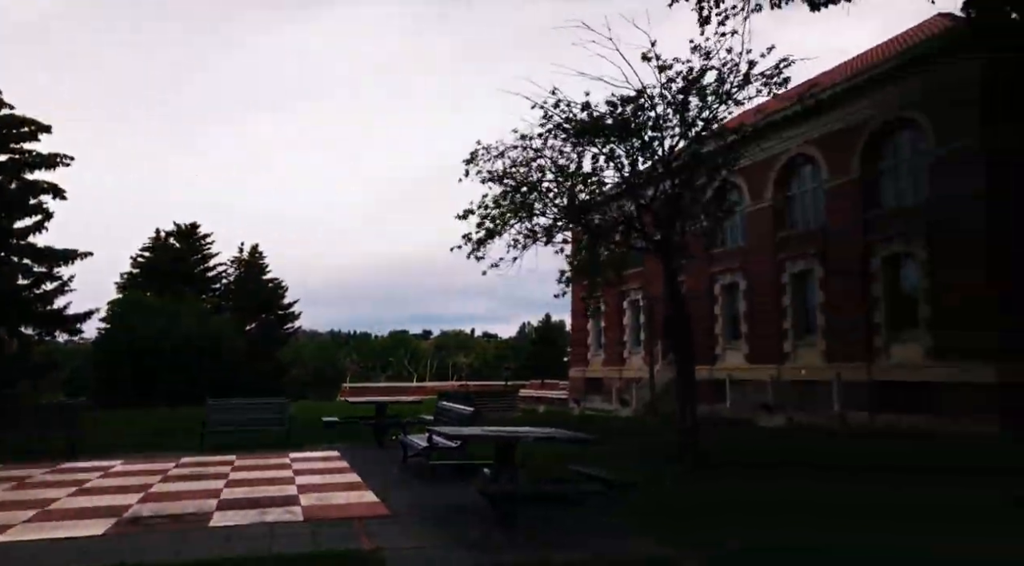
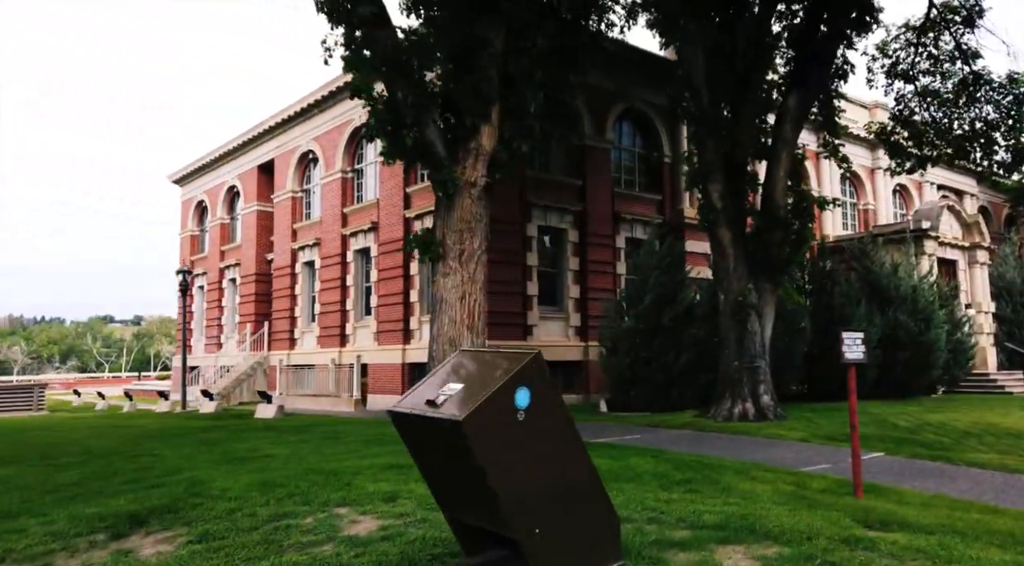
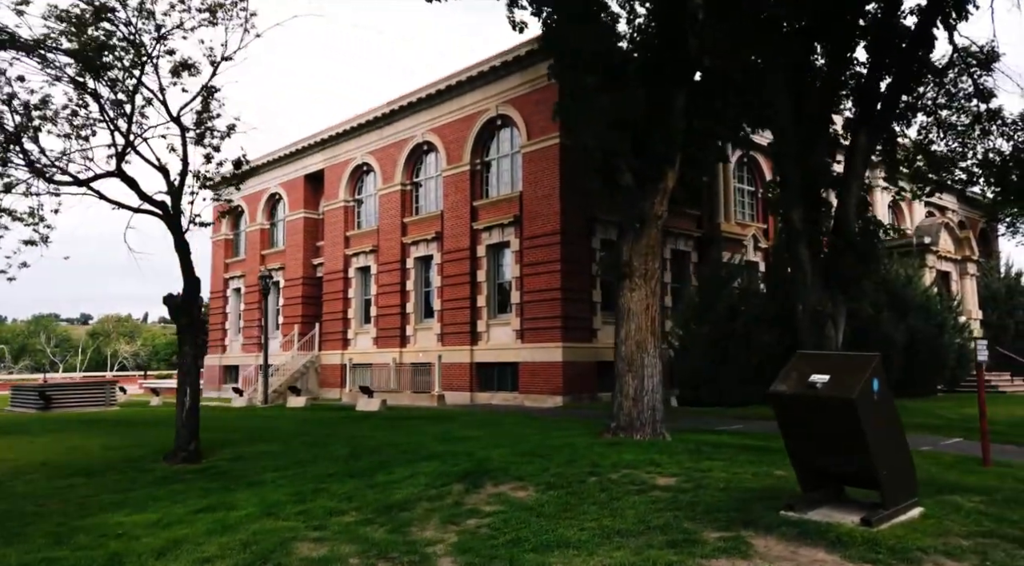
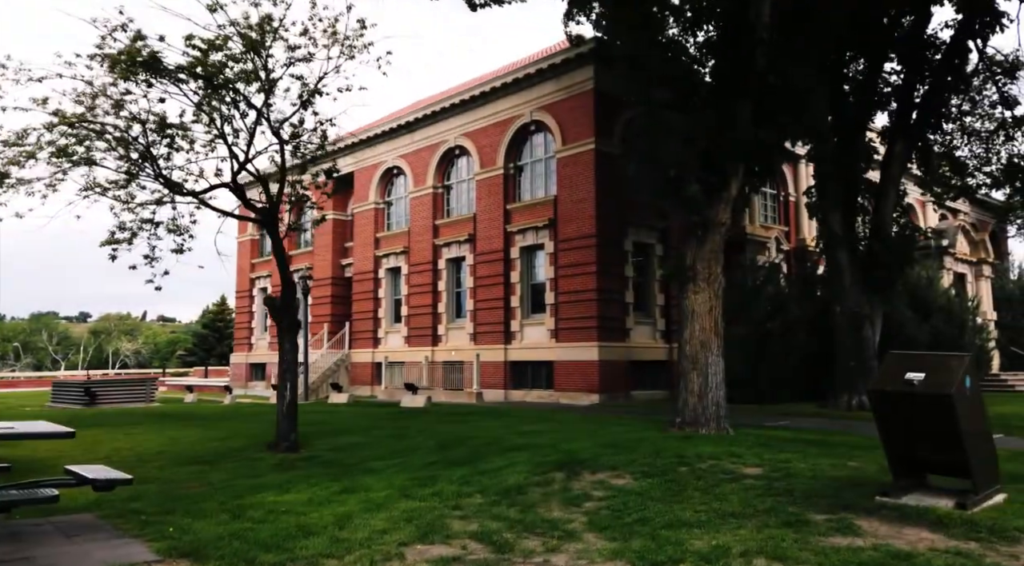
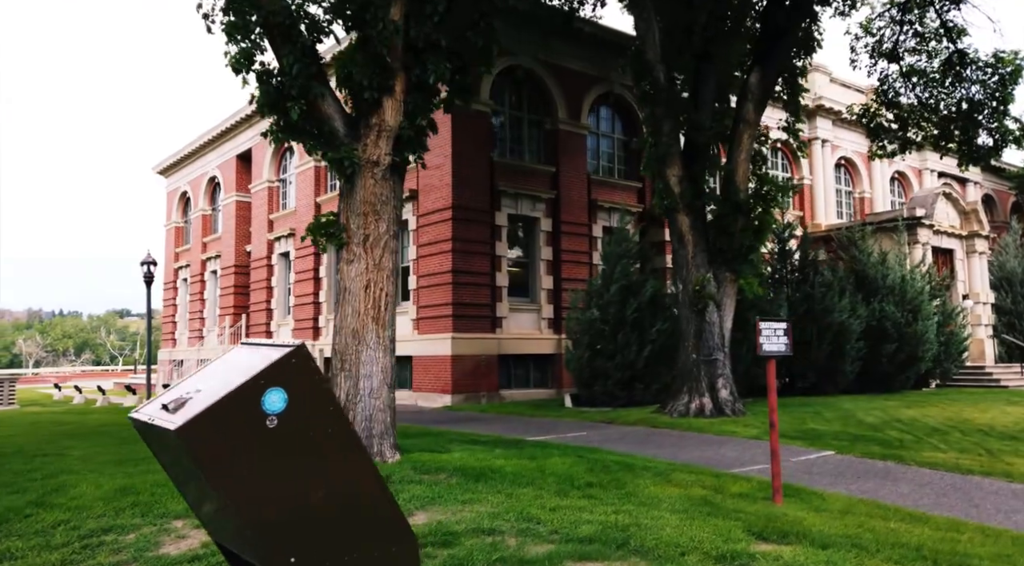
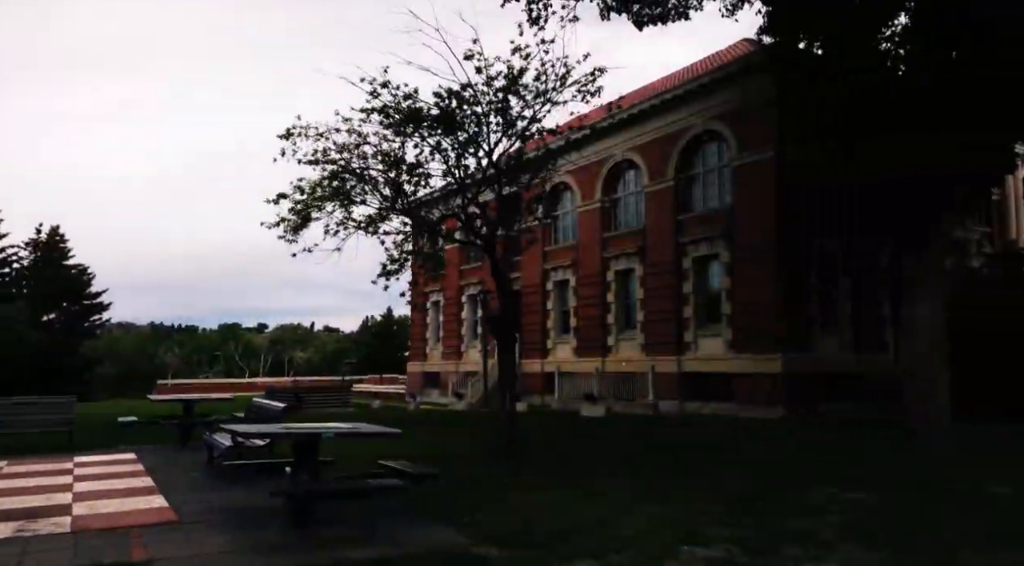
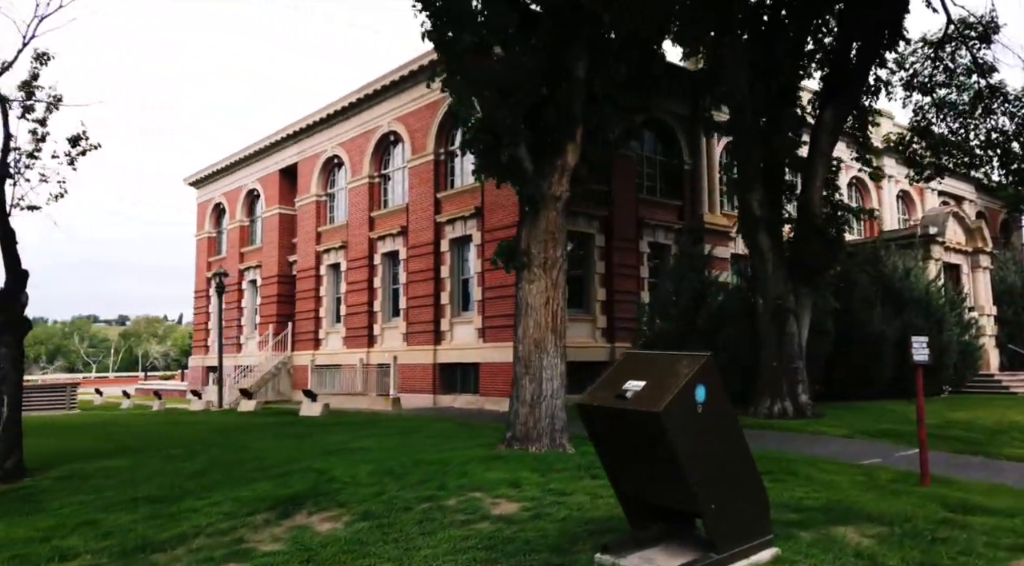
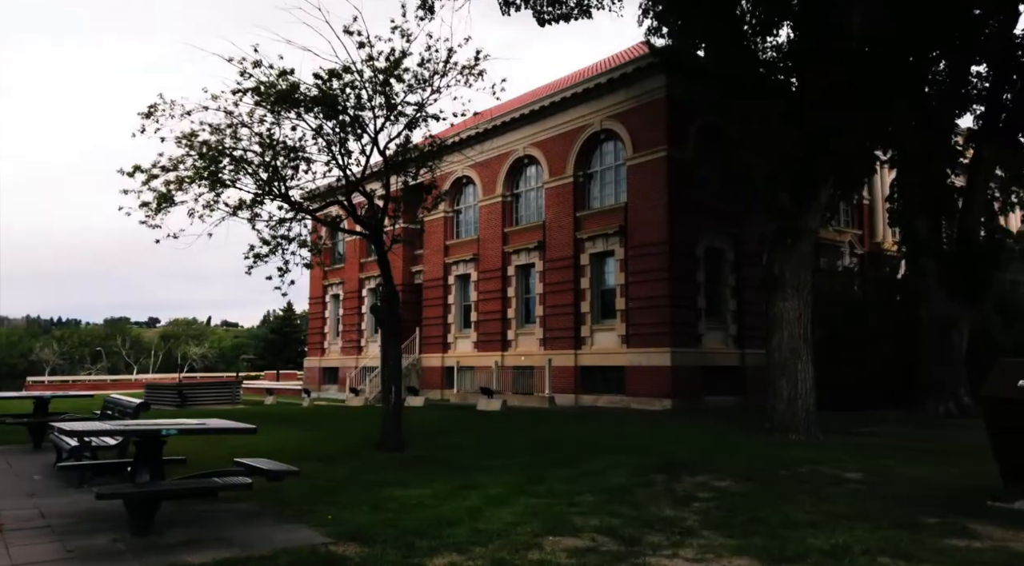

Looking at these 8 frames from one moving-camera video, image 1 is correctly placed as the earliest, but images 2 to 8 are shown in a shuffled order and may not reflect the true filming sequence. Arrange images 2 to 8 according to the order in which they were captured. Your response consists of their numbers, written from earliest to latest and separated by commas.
6, 8, 4, 3, 7, 2, 5
